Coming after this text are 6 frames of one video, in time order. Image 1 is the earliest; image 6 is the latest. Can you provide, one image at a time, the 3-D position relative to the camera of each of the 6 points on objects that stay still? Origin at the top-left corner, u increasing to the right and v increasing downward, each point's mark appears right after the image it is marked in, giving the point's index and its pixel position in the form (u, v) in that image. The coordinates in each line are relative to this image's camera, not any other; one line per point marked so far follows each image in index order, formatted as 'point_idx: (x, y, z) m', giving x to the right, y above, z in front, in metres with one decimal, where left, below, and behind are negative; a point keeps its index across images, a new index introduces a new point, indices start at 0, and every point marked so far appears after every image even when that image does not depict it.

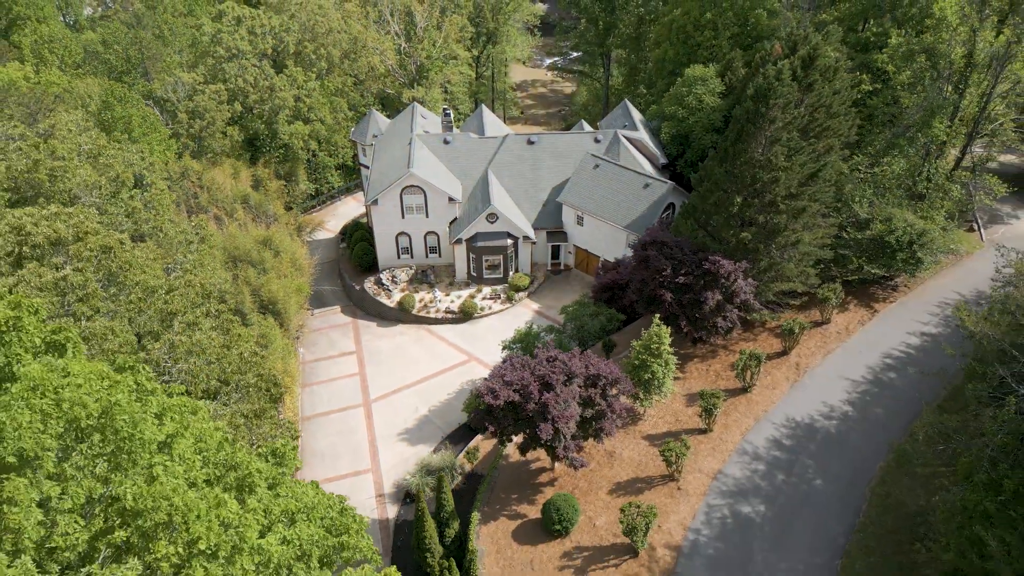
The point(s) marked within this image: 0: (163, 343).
0: (-8.4, -1.3, +18.9) m
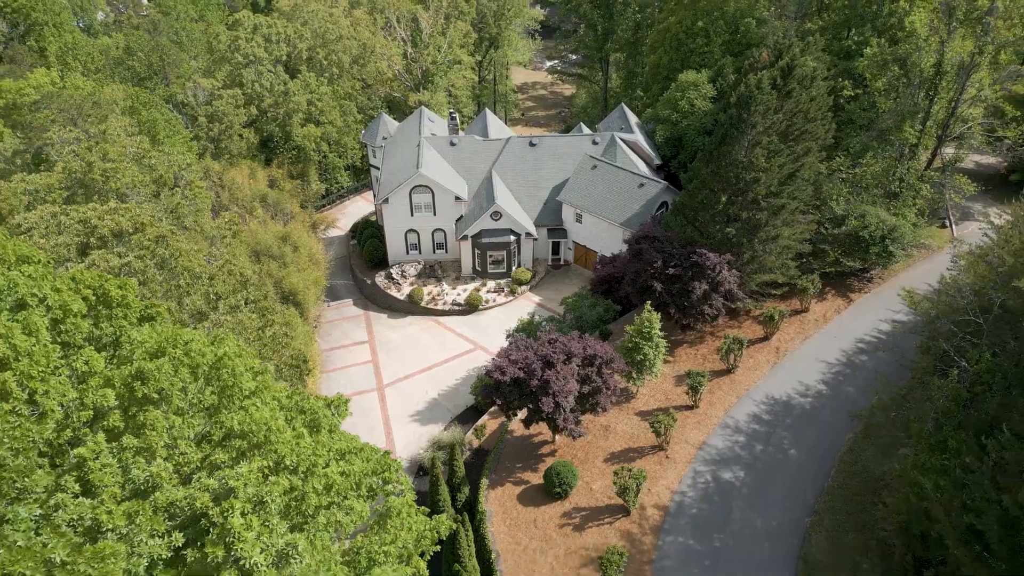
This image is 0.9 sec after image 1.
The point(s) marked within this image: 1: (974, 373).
0: (-8.2, -1.0, +21.5) m
1: (+11.4, -2.1, +19.6) m
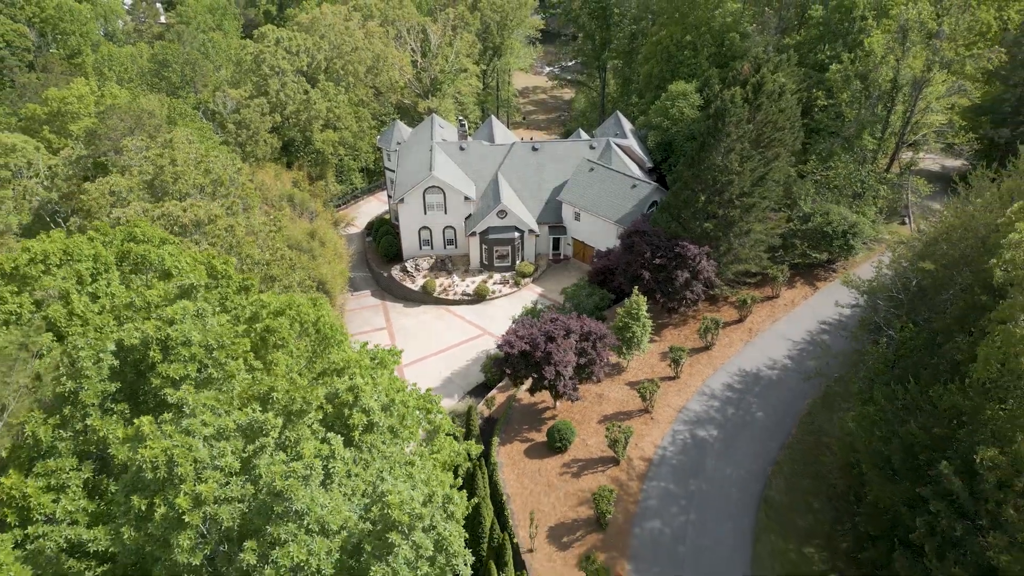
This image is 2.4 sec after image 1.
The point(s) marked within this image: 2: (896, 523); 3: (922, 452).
0: (-7.9, -0.4, +25.9) m
1: (+11.7, -1.6, +23.9) m
2: (+9.5, -5.8, +19.7) m
3: (+9.9, -4.0, +19.2) m
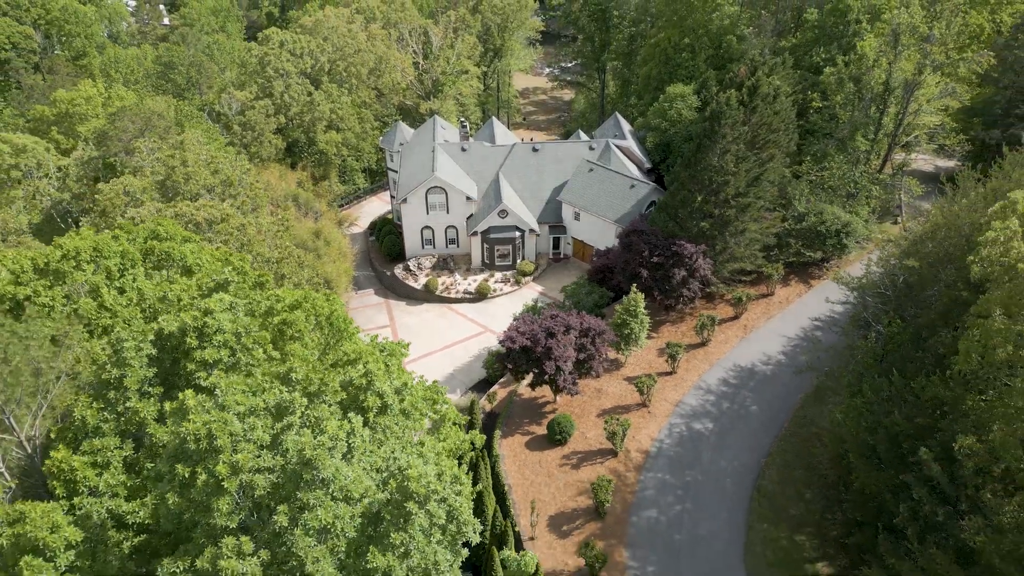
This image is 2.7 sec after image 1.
0: (-7.9, -0.3, +26.8) m
1: (+11.7, -1.5, +24.8) m
2: (+9.6, -5.7, +20.6) m
3: (+10.0, -3.9, +20.1) m
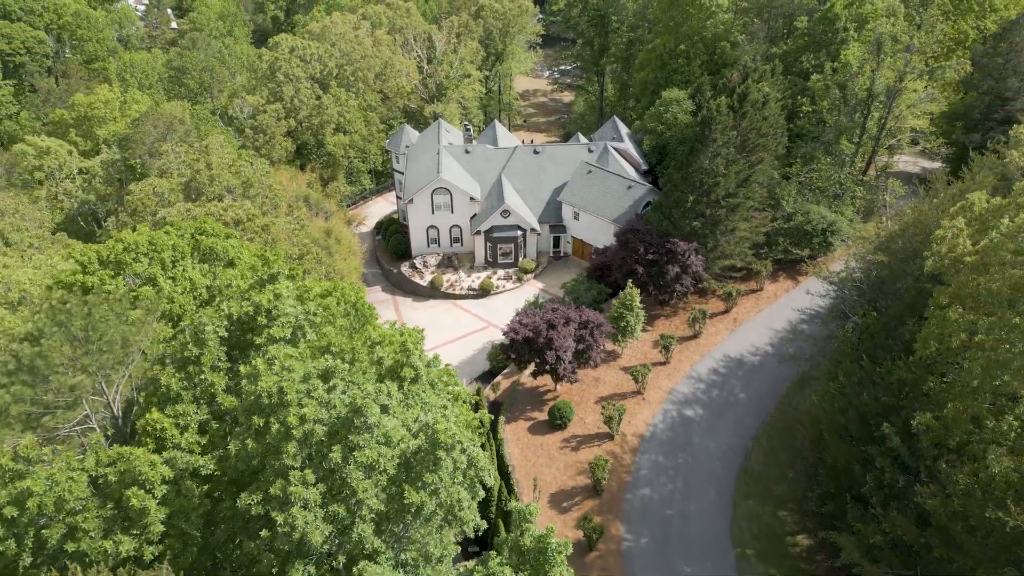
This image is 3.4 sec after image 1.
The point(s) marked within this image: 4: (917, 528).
0: (-7.7, -0.1, +28.8) m
1: (+11.9, -1.3, +26.9) m
2: (+9.7, -5.5, +22.7) m
3: (+10.1, -3.7, +22.2) m
4: (+10.0, -5.9, +19.5) m
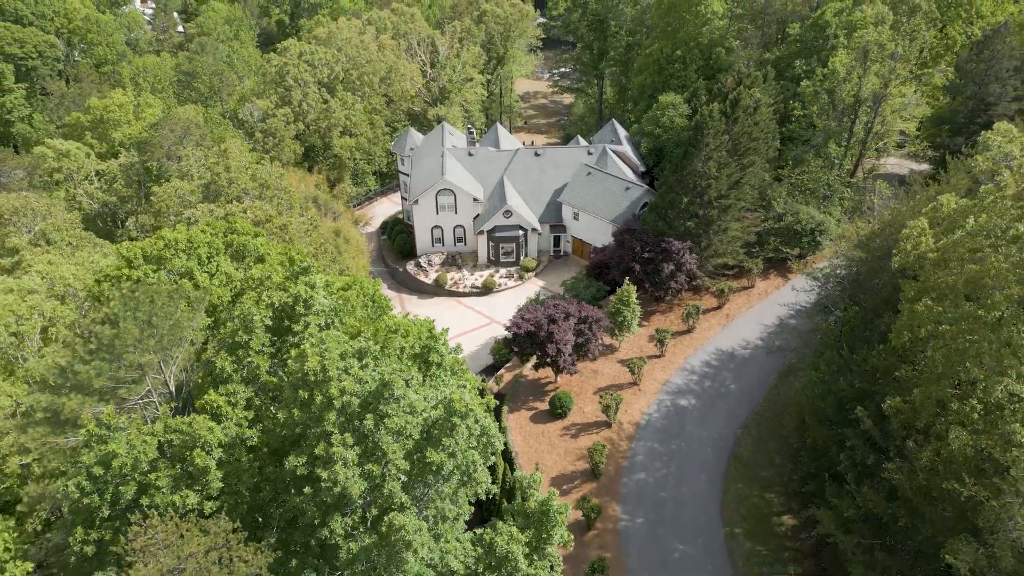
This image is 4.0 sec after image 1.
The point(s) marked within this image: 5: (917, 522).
0: (-7.6, 0.0, +30.7) m
1: (+12.0, -1.1, +28.8) m
2: (+9.8, -5.4, +24.5) m
3: (+10.2, -3.5, +24.0) m
4: (+10.1, -5.7, +21.3) m
5: (+10.0, -5.8, +19.5) m
